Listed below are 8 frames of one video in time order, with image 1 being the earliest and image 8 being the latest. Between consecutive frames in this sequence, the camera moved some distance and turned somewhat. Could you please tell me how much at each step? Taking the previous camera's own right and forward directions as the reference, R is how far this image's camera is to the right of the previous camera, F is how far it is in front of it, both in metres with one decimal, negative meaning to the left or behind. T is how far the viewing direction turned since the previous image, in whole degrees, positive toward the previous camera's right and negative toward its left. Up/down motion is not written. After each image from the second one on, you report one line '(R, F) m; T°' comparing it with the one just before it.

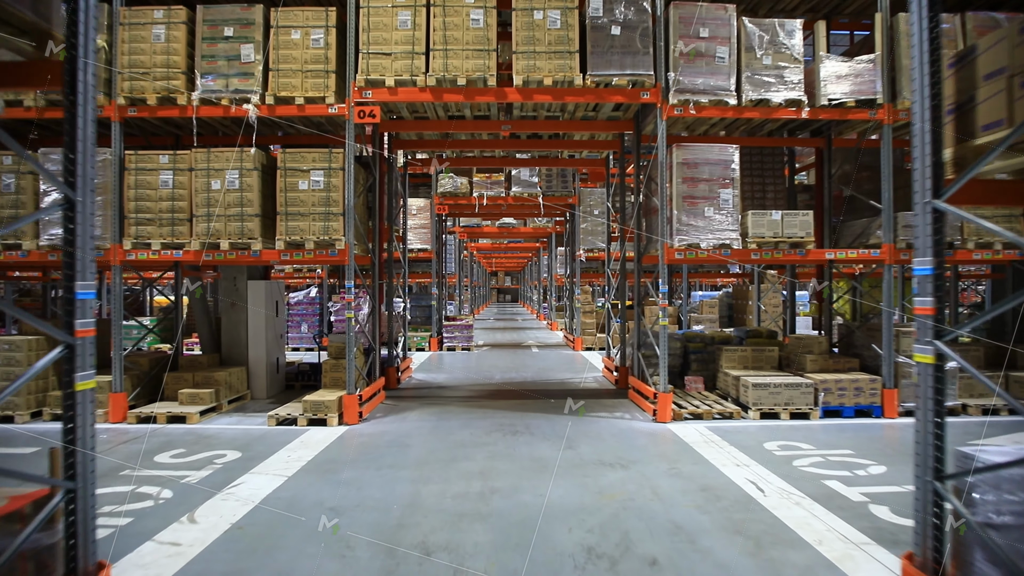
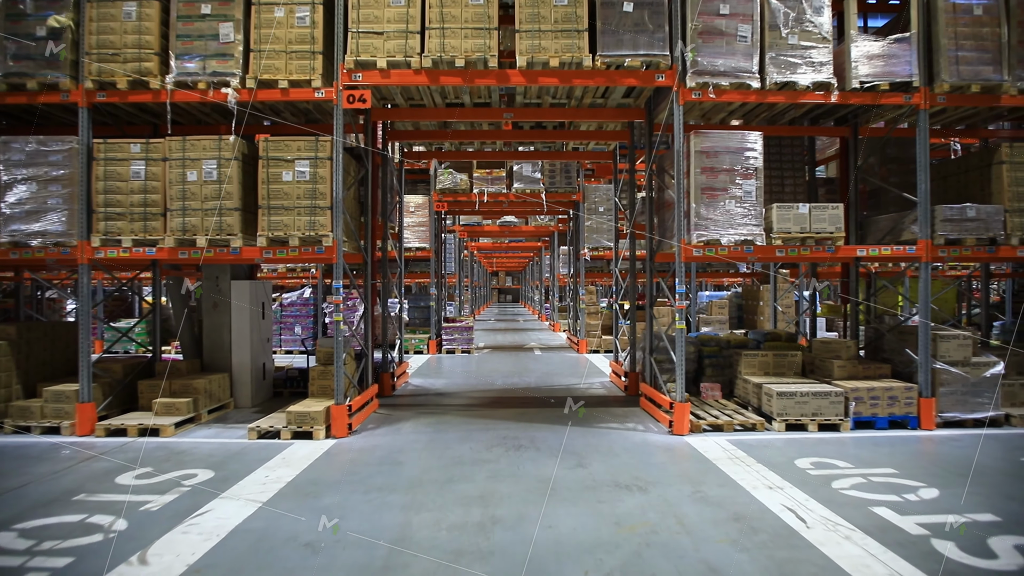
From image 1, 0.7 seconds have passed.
(0.0, +0.6) m; 0°
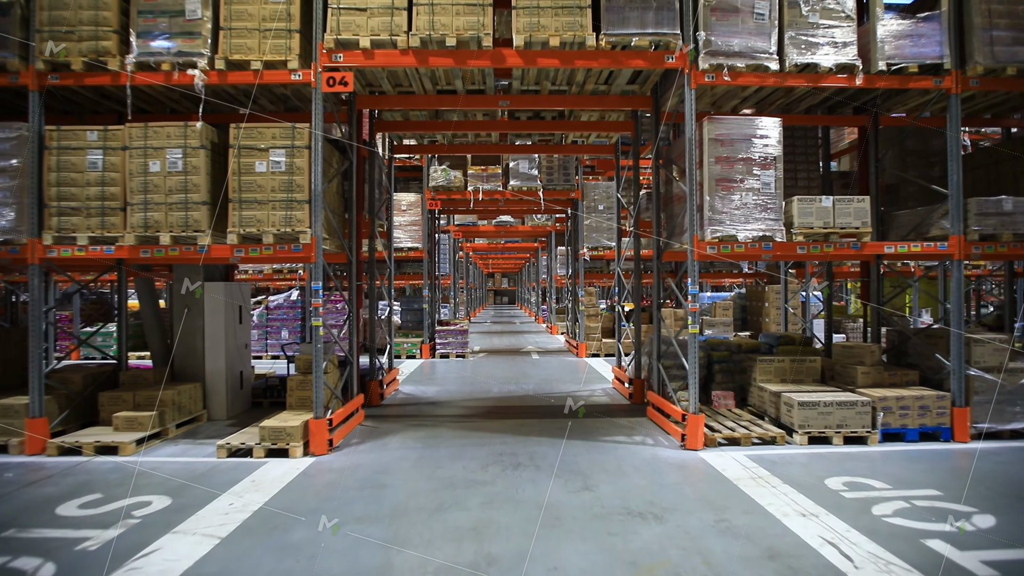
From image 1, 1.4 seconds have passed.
(0.0, +0.6) m; 0°
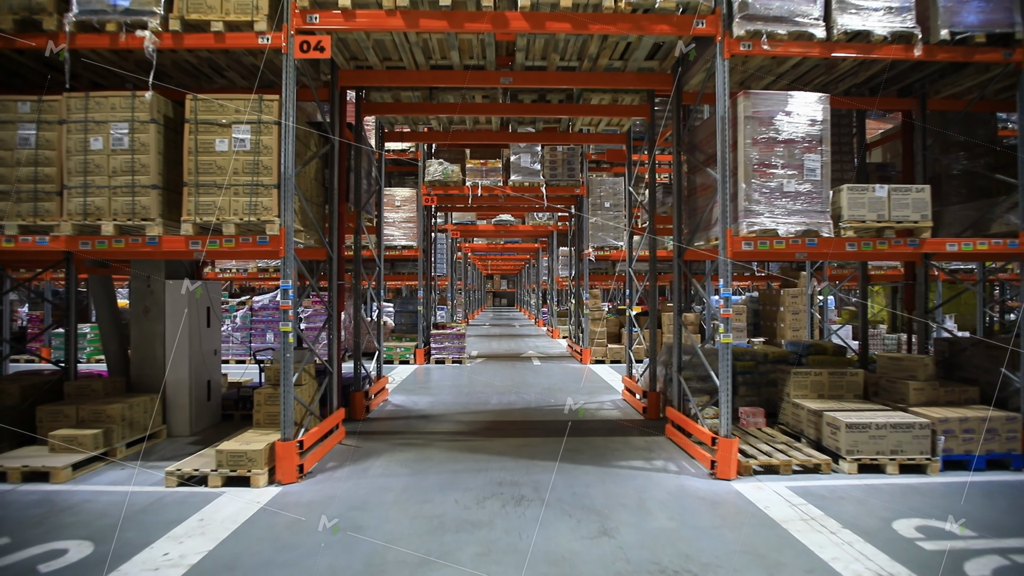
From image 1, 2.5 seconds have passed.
(0.0, +0.9) m; 0°
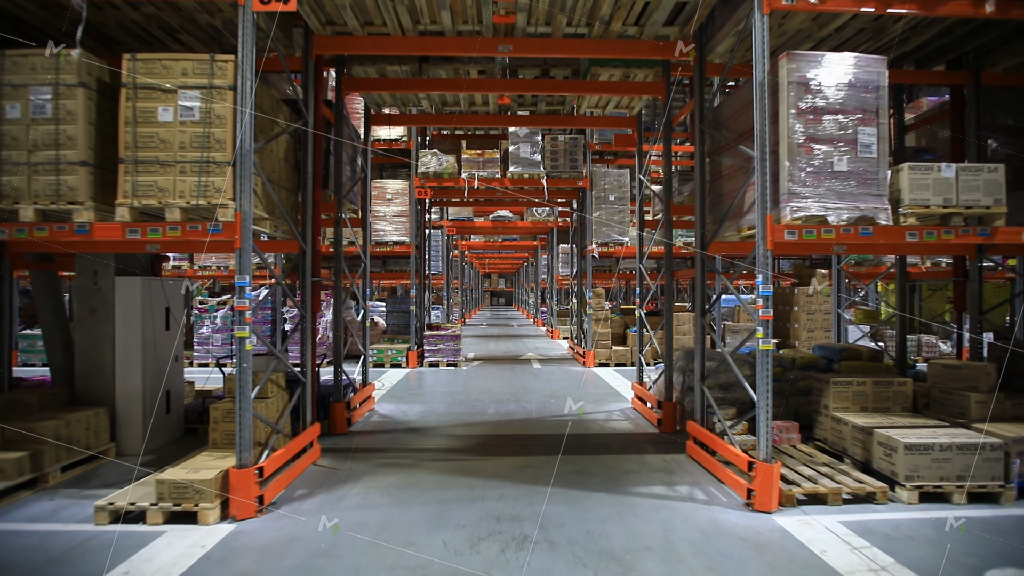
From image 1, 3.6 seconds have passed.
(0.0, +0.9) m; 0°
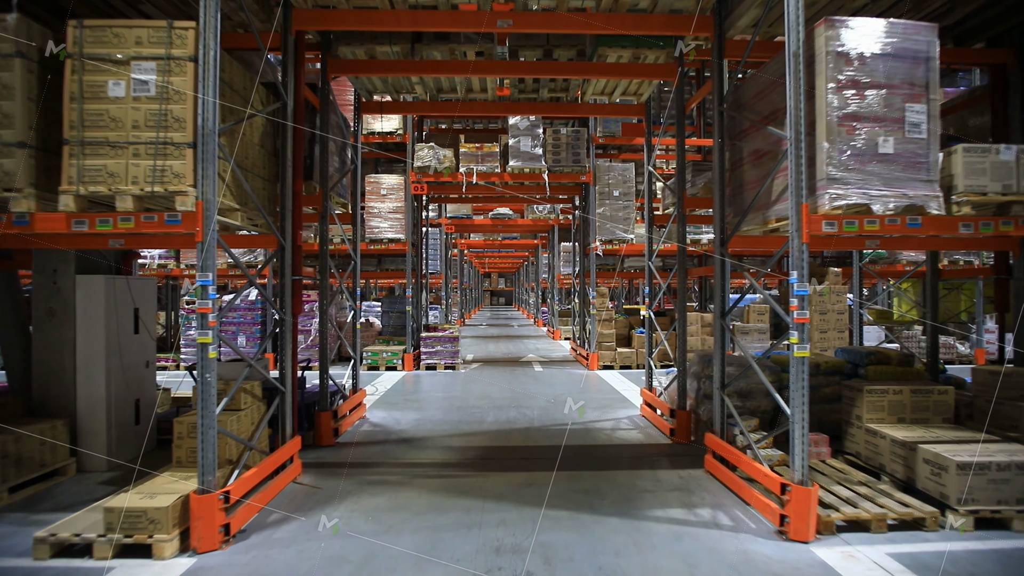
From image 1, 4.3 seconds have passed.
(0.0, +0.6) m; 0°
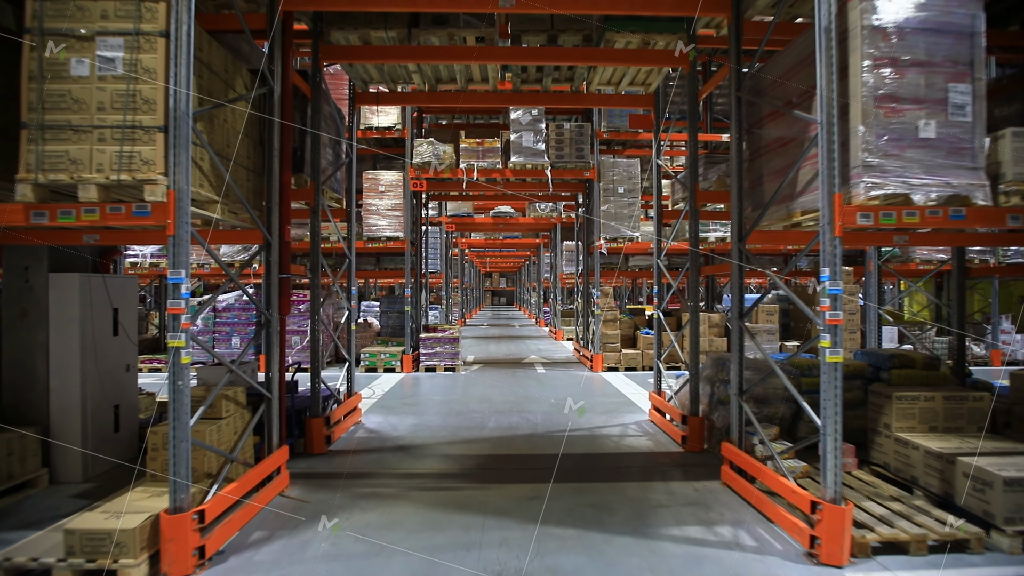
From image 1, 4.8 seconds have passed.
(0.0, +0.4) m; 0°
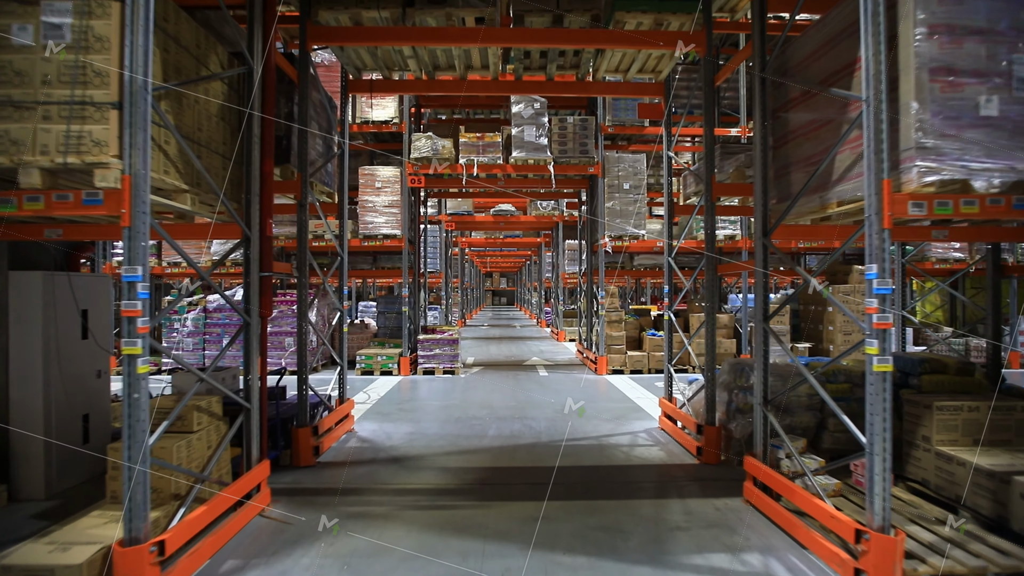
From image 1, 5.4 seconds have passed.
(0.0, +0.4) m; 0°
